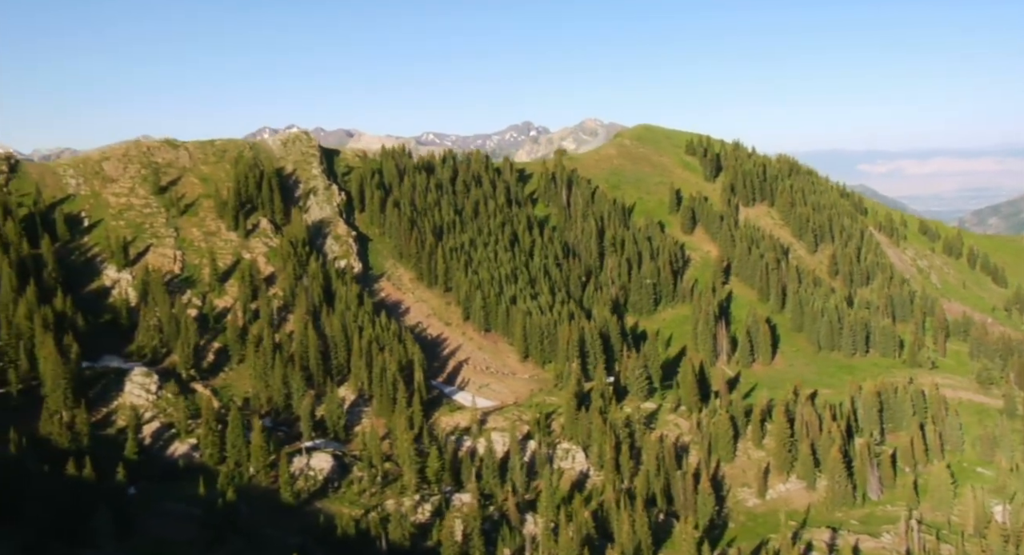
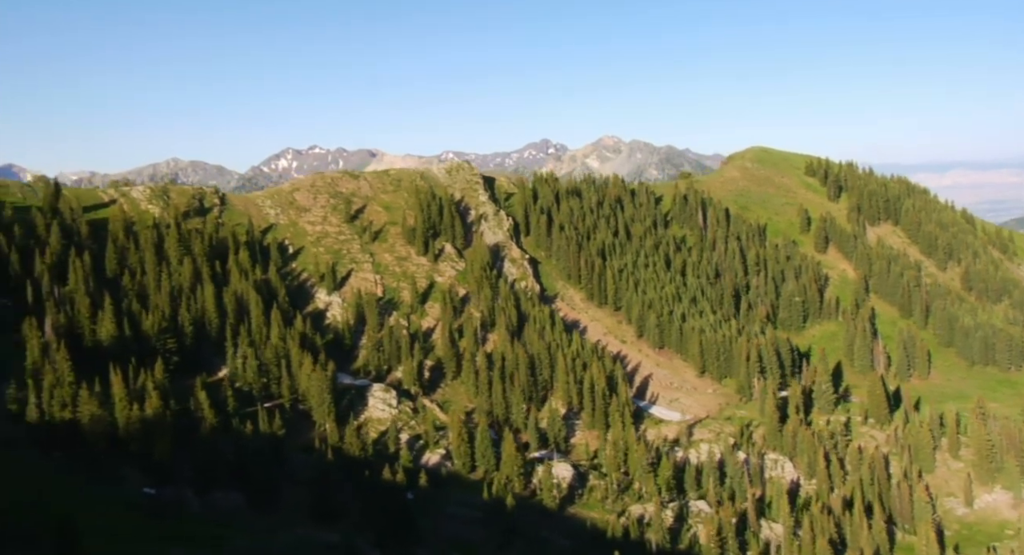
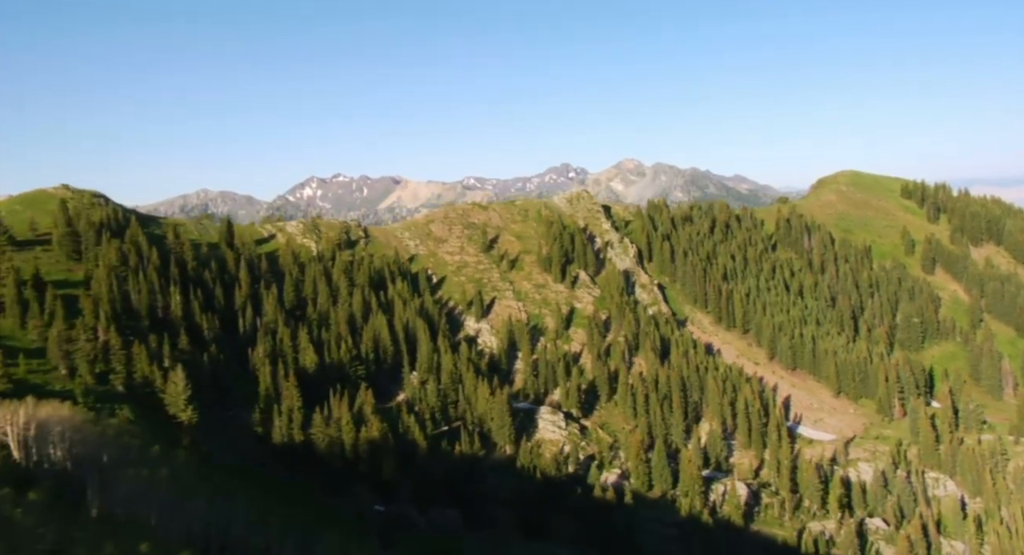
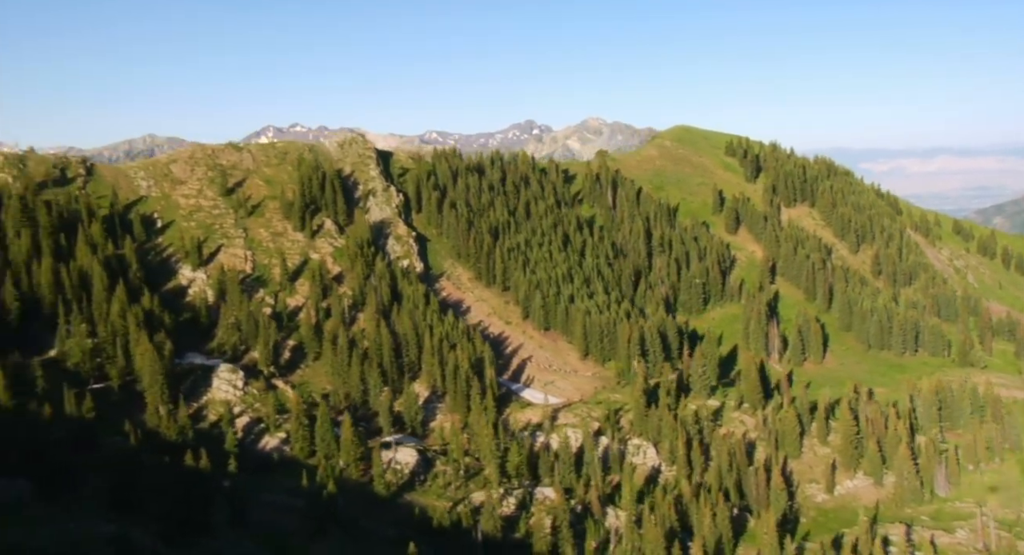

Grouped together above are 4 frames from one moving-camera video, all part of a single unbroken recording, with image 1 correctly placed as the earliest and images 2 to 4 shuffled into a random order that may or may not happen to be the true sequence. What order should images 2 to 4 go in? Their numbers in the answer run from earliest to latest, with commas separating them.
4, 2, 3
